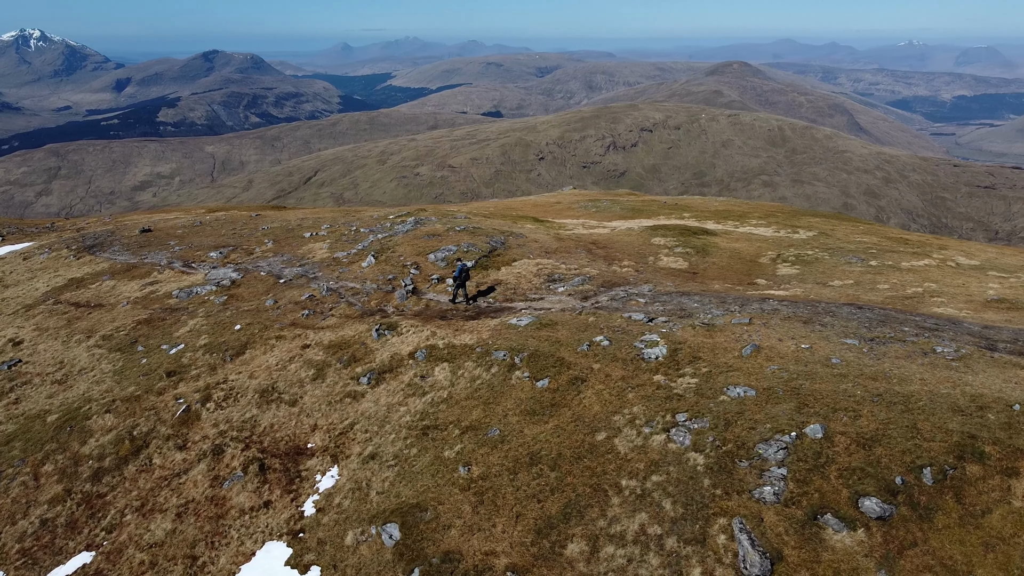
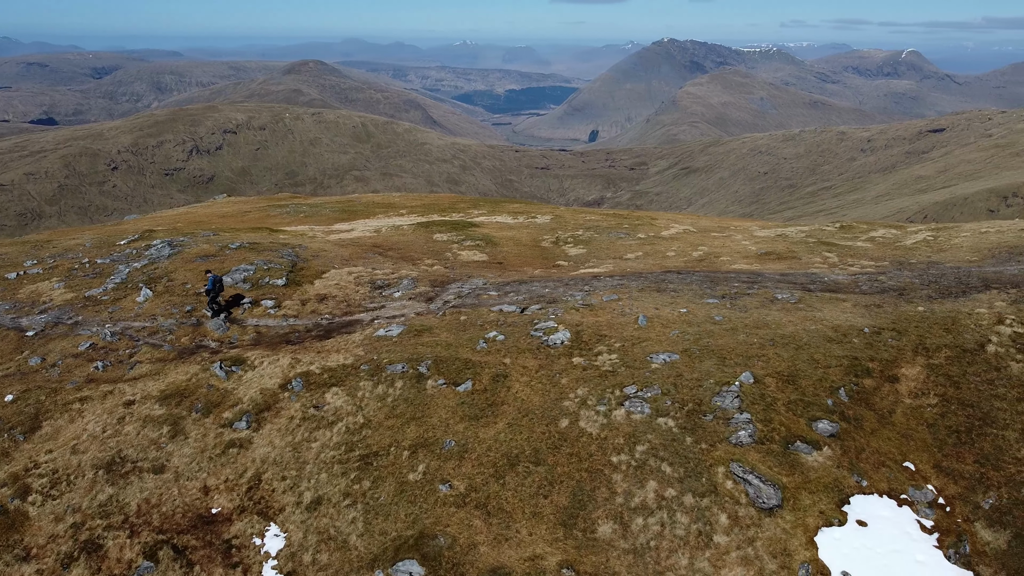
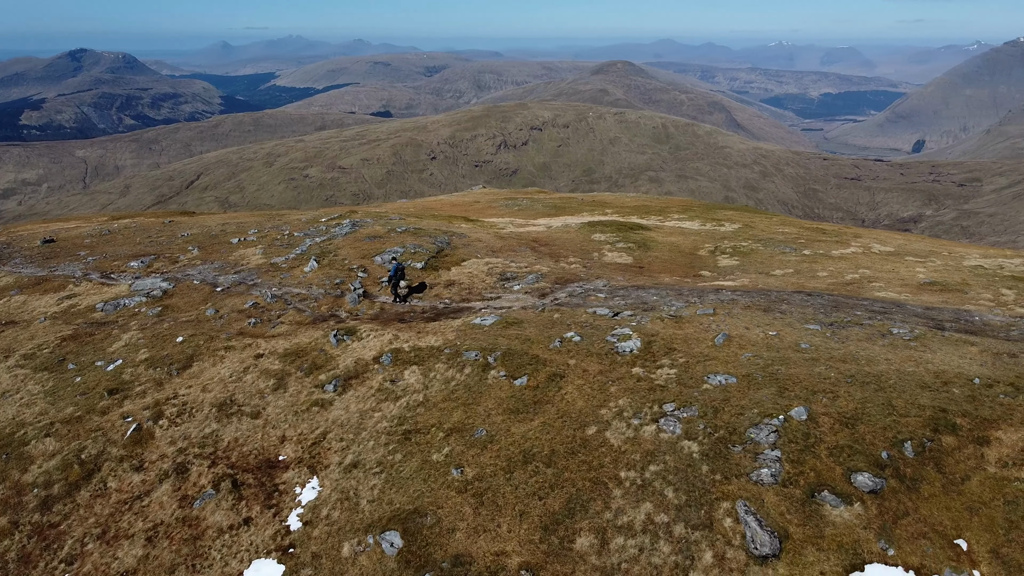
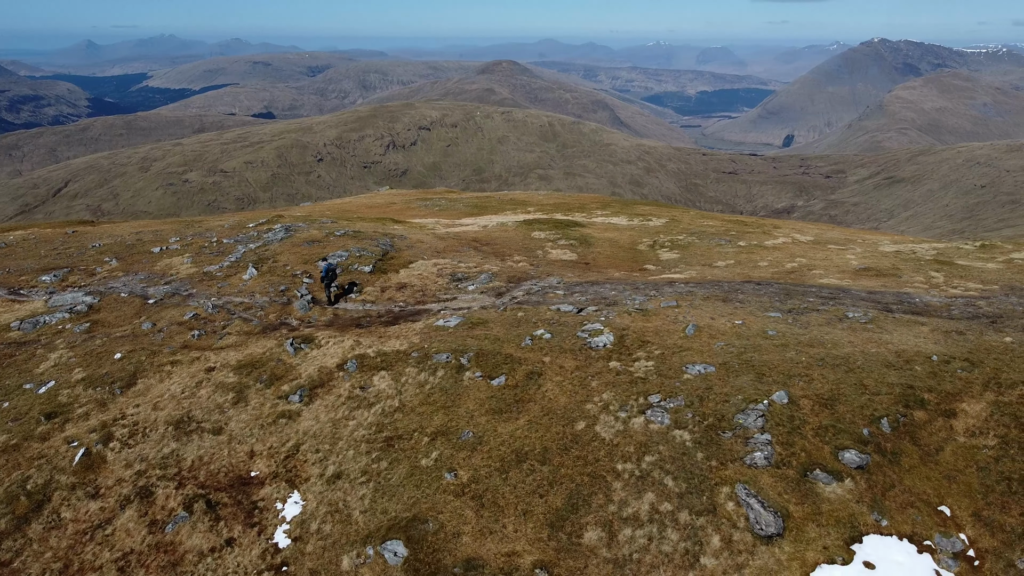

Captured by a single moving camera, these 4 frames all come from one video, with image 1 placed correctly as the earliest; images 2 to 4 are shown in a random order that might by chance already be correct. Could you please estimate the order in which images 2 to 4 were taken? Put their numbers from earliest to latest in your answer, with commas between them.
3, 4, 2
